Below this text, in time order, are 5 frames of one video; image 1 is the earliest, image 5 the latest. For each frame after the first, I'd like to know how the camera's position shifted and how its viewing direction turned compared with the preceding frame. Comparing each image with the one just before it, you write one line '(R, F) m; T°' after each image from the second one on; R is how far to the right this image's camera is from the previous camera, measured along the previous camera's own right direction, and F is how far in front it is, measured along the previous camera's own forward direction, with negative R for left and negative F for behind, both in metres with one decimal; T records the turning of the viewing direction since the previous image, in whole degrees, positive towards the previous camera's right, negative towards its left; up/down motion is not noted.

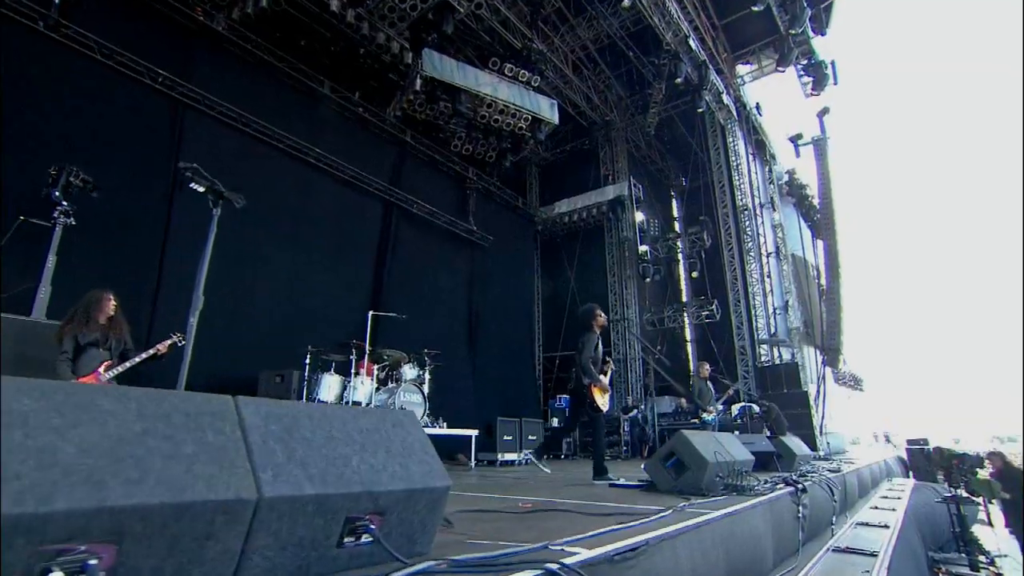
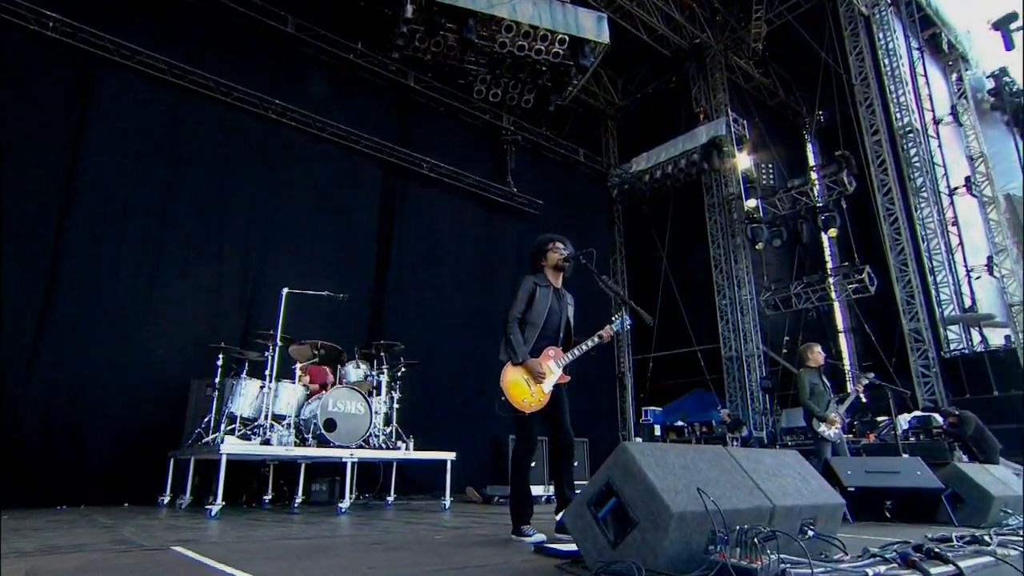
(+1.9, +3.0) m; -16°
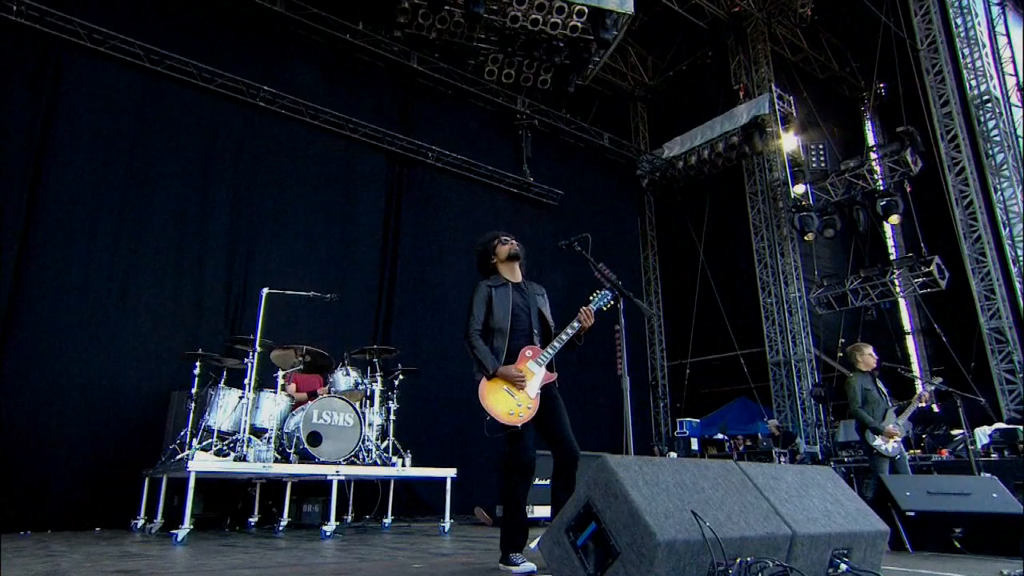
(+0.4, +0.8) m; -4°
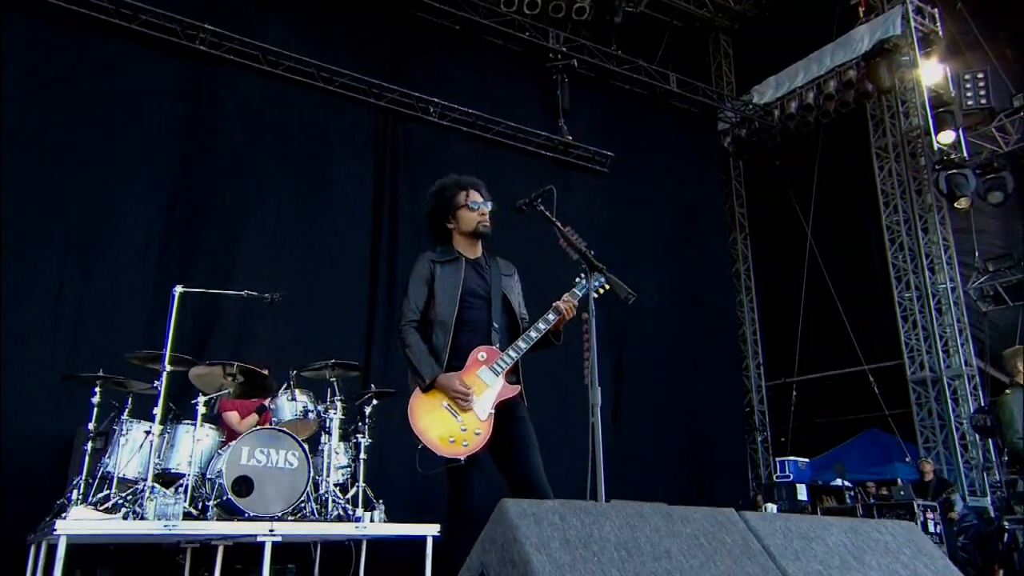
(+0.6, +1.8) m; -9°
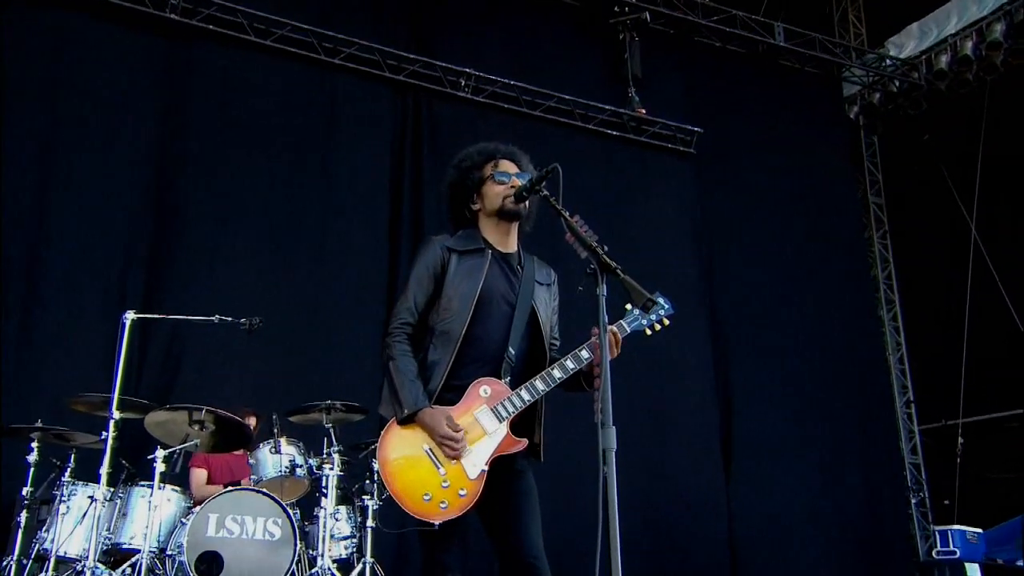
(+0.2, +1.2) m; -9°
